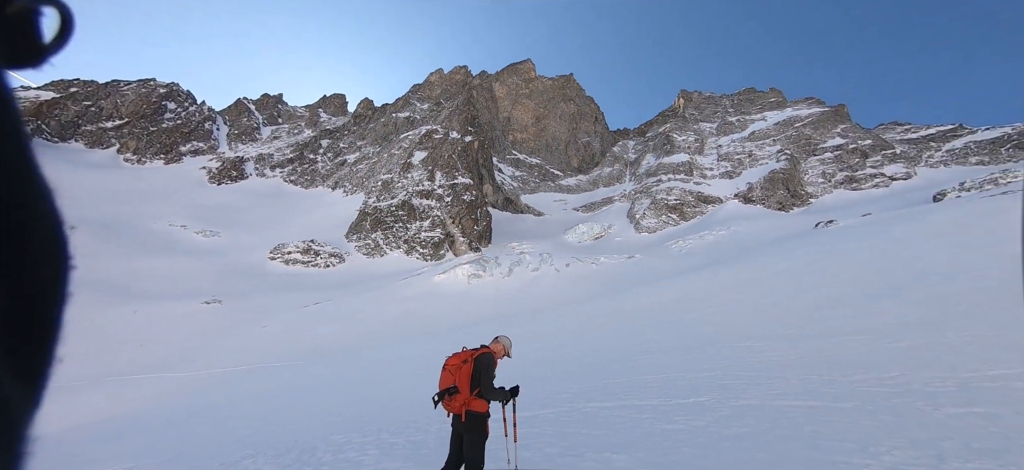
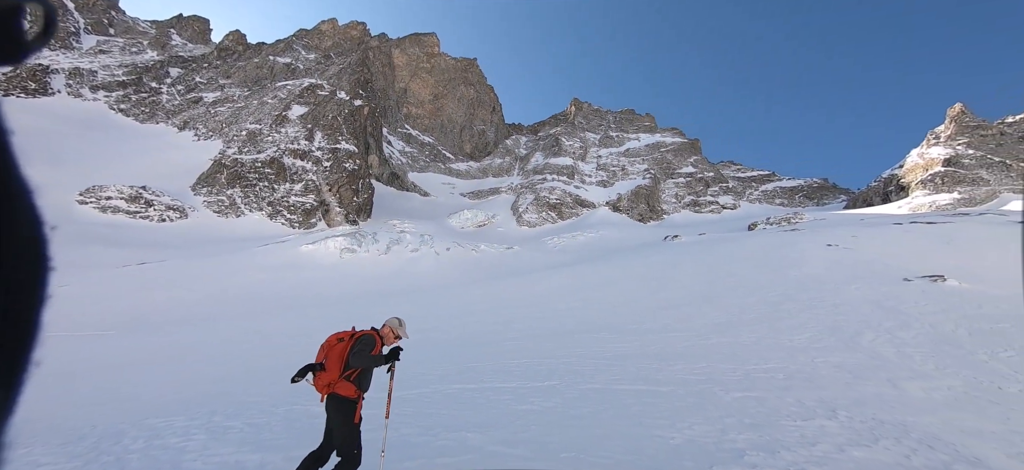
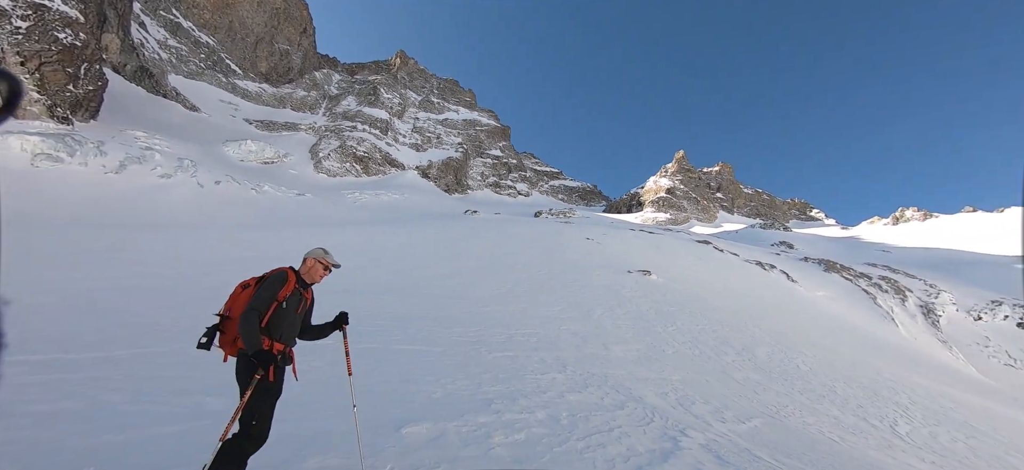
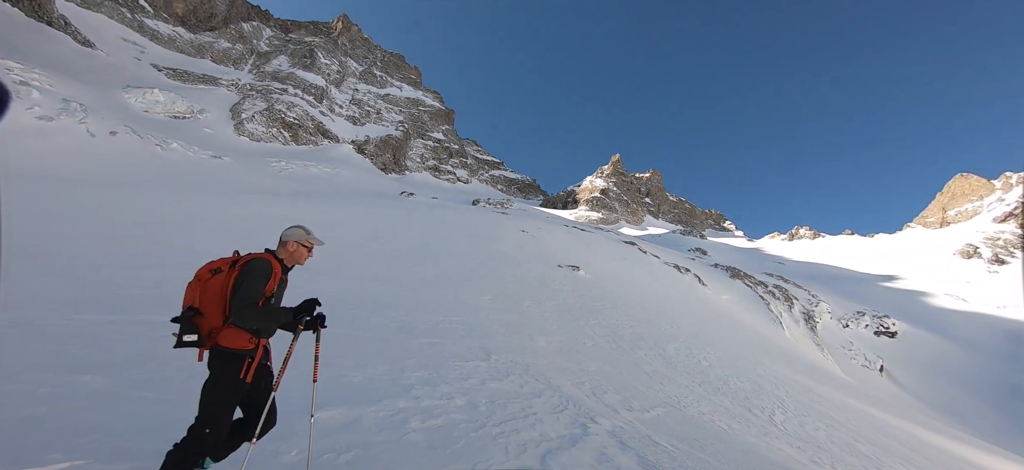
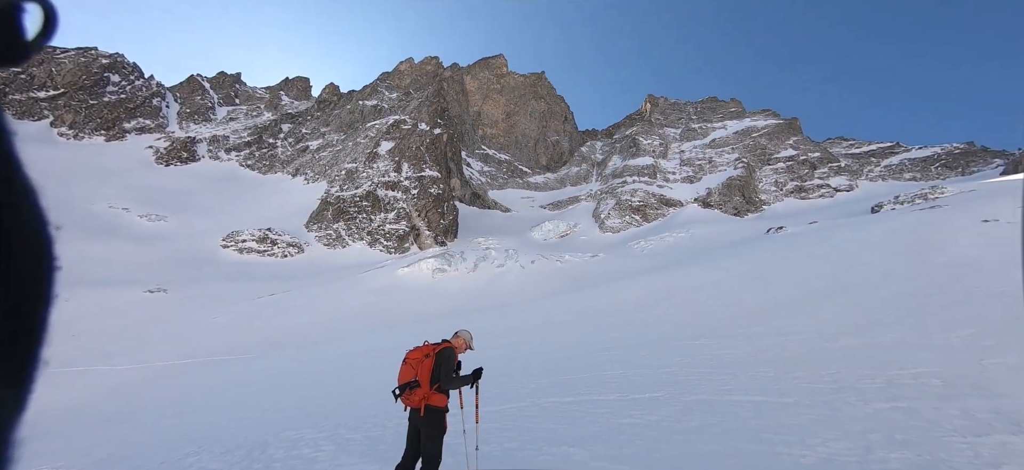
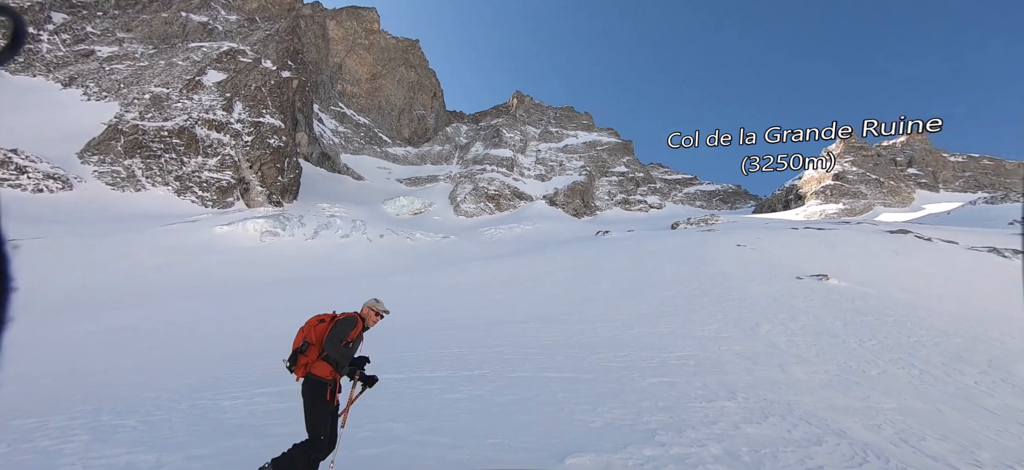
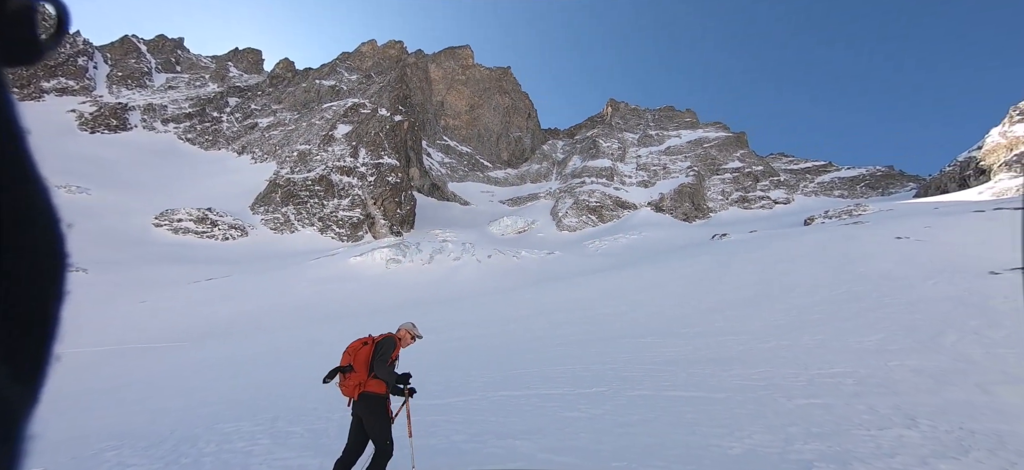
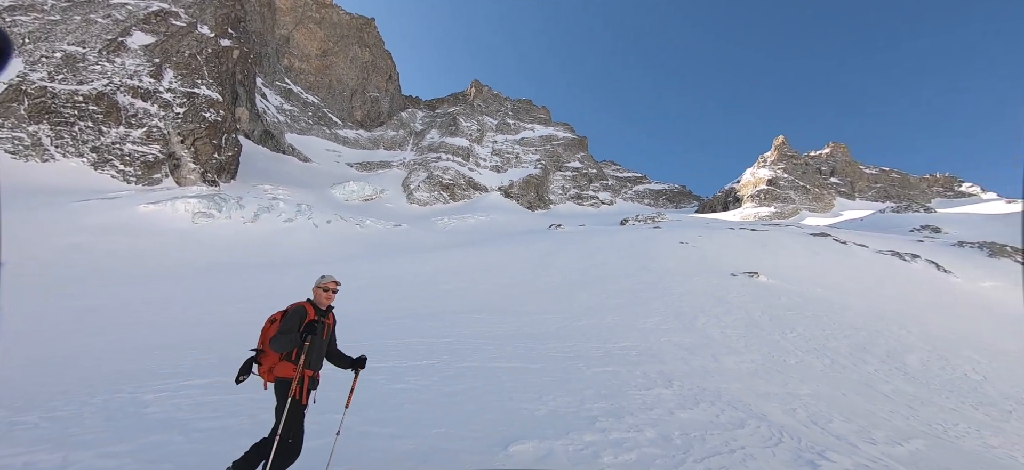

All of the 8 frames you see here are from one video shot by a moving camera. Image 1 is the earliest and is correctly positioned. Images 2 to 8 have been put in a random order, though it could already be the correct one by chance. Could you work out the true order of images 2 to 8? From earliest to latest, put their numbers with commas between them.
5, 7, 2, 6, 8, 3, 4
